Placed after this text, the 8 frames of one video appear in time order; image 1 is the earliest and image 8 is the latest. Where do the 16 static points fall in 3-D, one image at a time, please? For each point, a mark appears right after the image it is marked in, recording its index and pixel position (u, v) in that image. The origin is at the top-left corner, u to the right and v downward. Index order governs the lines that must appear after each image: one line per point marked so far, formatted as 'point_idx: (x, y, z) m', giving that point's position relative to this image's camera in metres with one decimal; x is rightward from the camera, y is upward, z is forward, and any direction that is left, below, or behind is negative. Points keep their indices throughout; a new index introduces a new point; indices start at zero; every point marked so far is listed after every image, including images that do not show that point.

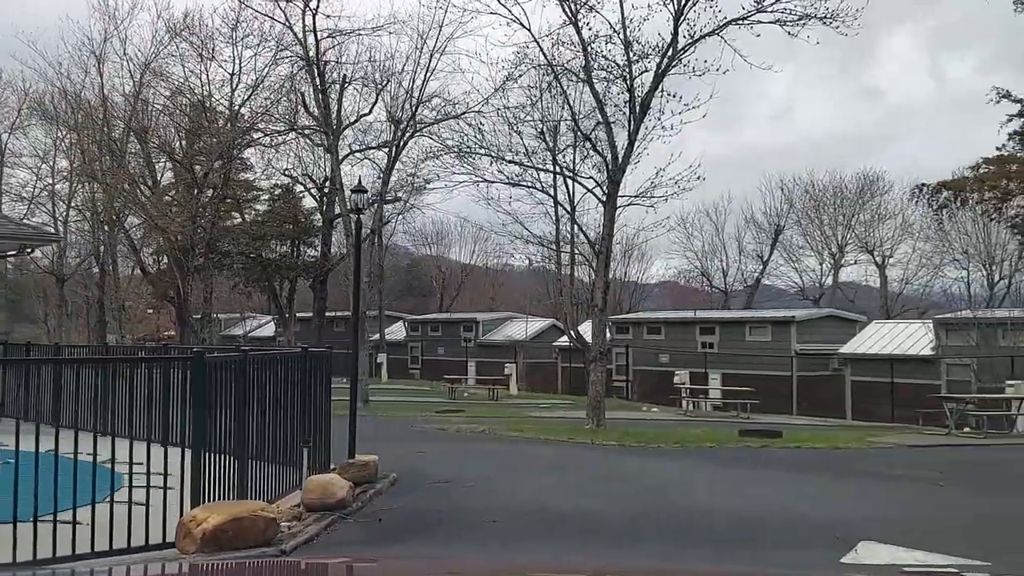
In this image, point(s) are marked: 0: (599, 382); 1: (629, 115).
0: (+1.5, -1.6, +17.1) m
1: (+2.0, +3.0, +17.0) m
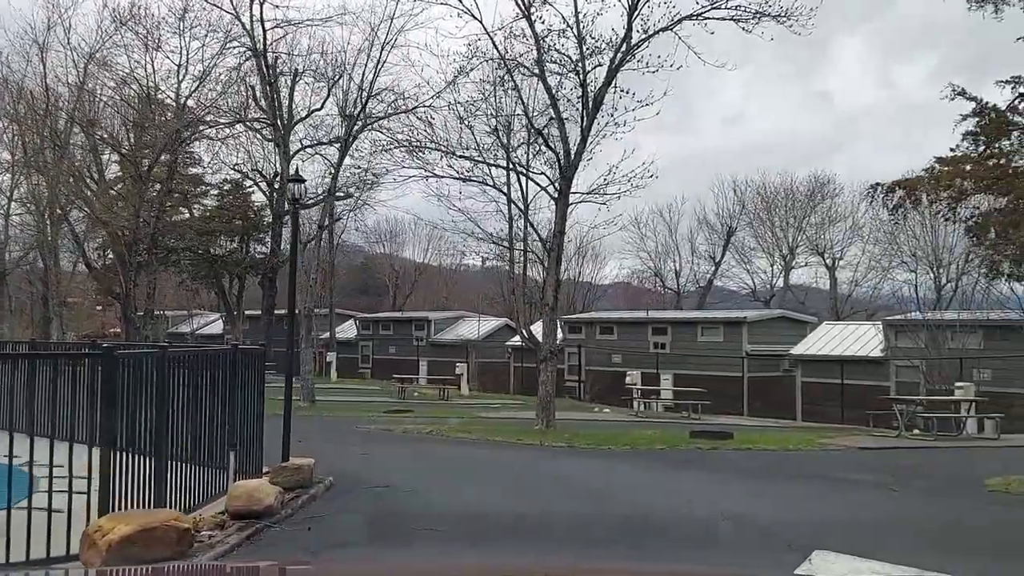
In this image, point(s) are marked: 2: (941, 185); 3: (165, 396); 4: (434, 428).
0: (+0.6, -1.6, +16.7) m
1: (+1.2, +3.0, +16.7) m
2: (+5.0, +1.2, +11.4) m
3: (-2.5, -0.8, +7.1) m
4: (-1.4, -2.4, +17.1) m
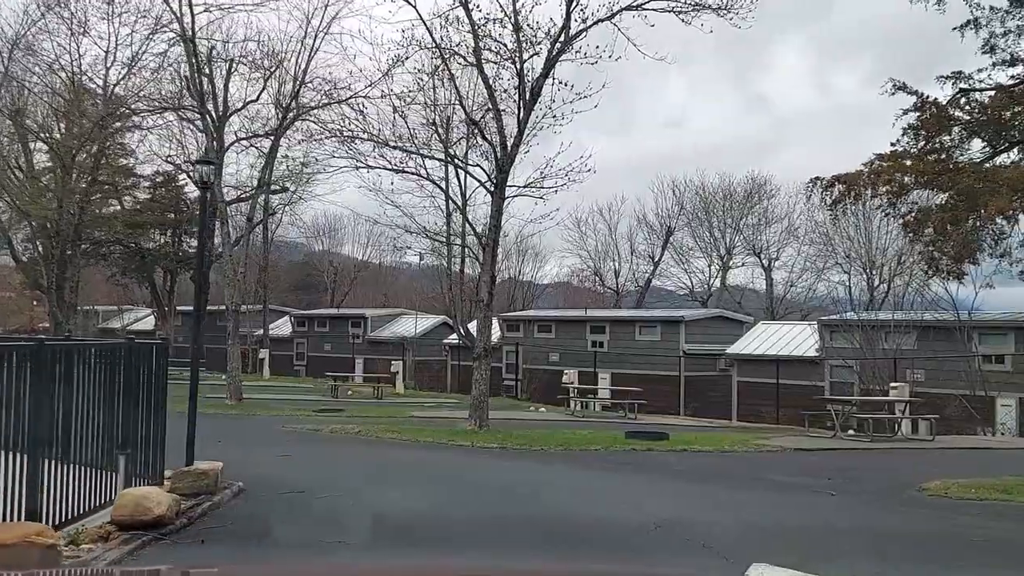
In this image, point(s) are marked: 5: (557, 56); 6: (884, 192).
0: (-0.5, -1.5, +16.3) m
1: (+0.1, +3.1, +16.3) m
2: (+4.2, +1.2, +11.2) m
3: (-3.0, -0.7, +6.5) m
4: (-2.6, -2.3, +16.5) m
5: (+0.7, +3.7, +15.5) m
6: (+4.3, +1.1, +11.4) m
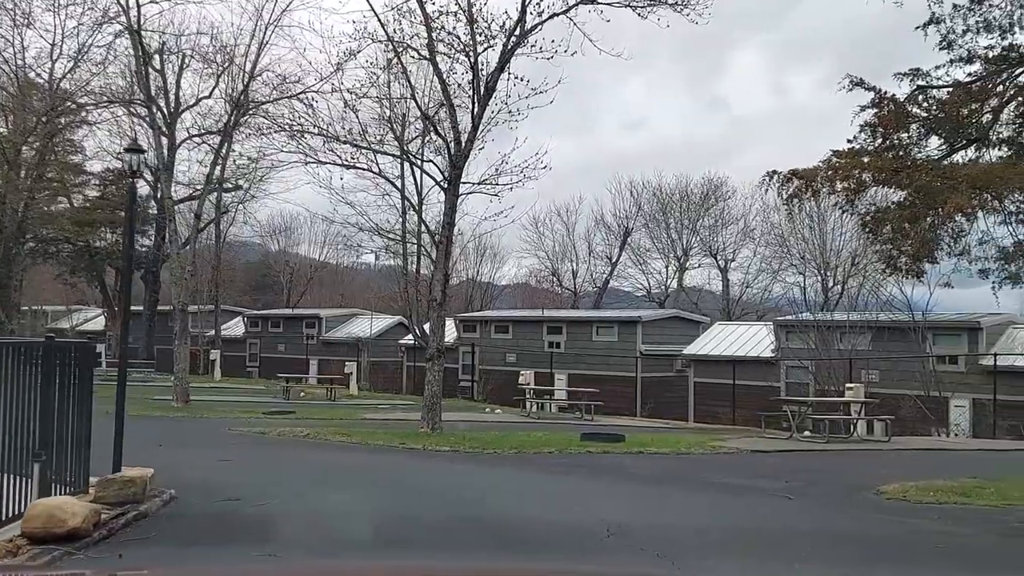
0: (-1.2, -1.5, +15.9) m
1: (-0.6, +3.1, +15.9) m
2: (+3.7, +1.3, +11.1) m
3: (-3.4, -0.7, +6.0) m
4: (-3.3, -2.3, +16.0) m
5: (0.0, +3.7, +15.2) m
6: (+3.8, +1.2, +11.3) m
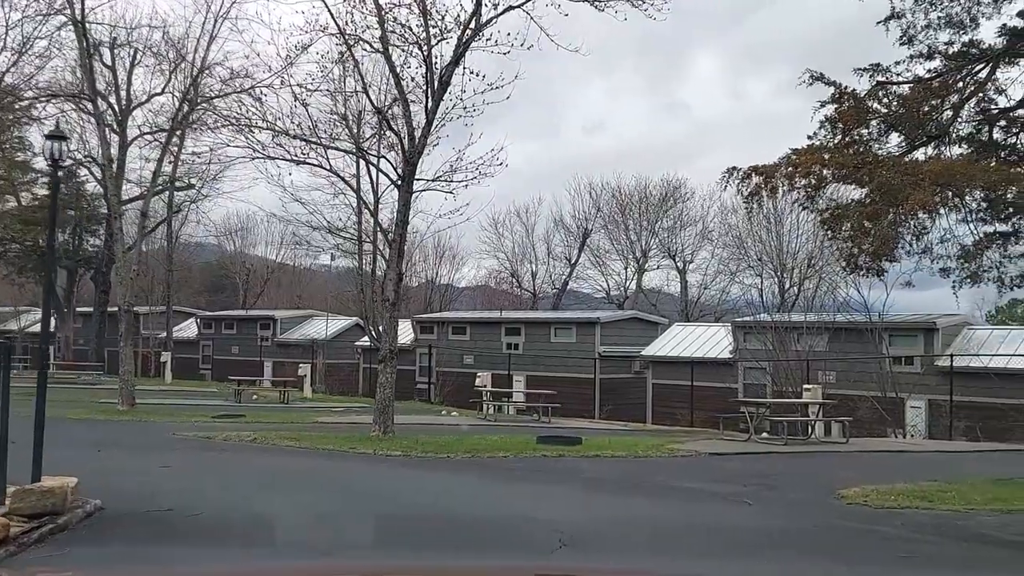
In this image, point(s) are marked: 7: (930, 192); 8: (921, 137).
0: (-1.9, -1.5, +15.5) m
1: (-1.3, +3.1, +15.5) m
2: (+3.2, +1.3, +10.9) m
3: (-3.7, -0.6, +5.5) m
4: (-4.0, -2.3, +15.5) m
5: (-0.7, +3.7, +14.8) m
6: (+3.3, +1.2, +11.1) m
7: (+4.2, +1.0, +9.8) m
8: (+4.7, +1.8, +11.4) m
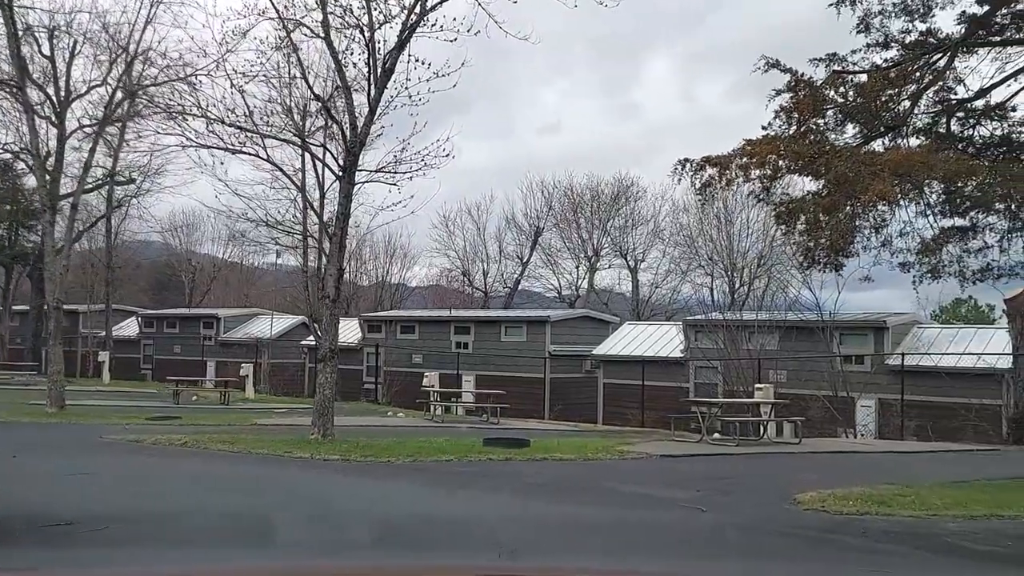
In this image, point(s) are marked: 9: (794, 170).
0: (-2.8, -1.5, +14.8) m
1: (-2.1, +3.2, +14.9) m
2: (+2.6, +1.3, +10.5) m
3: (-4.0, -0.6, +4.8) m
4: (-4.9, -2.2, +14.7) m
5: (-1.4, +3.7, +14.2) m
6: (+2.7, +1.2, +10.7) m
7: (+3.6, +1.0, +9.4) m
8: (+4.1, +1.8, +11.0) m
9: (+3.0, +1.2, +10.4) m
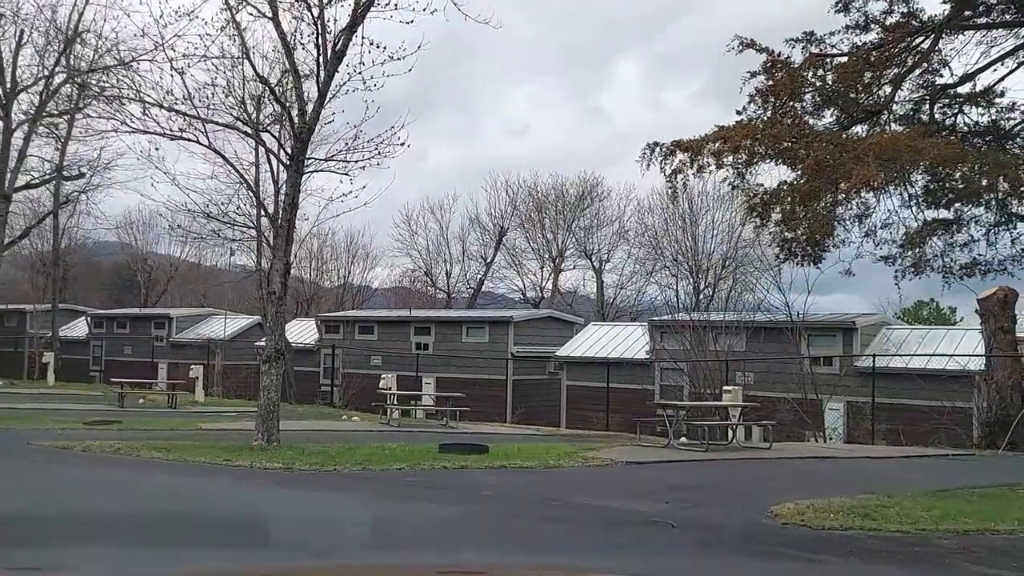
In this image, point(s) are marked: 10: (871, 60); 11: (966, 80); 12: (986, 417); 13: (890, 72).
0: (-3.3, -1.4, +13.9) m
1: (-2.7, +3.2, +14.0) m
2: (+2.1, +1.4, +9.7) m
3: (-4.3, -0.5, +3.8) m
4: (-5.5, -2.2, +13.7) m
5: (-2.0, +3.8, +13.4) m
6: (+2.2, +1.3, +9.9) m
7: (+3.2, +1.1, +8.7) m
8: (+3.6, +1.8, +10.3) m
9: (+2.5, +1.3, +9.6) m
10: (+3.7, +2.4, +10.2) m
11: (+5.2, +2.4, +11.2) m
12: (+8.6, -2.3, +17.9) m
13: (+4.1, +2.3, +10.6) m
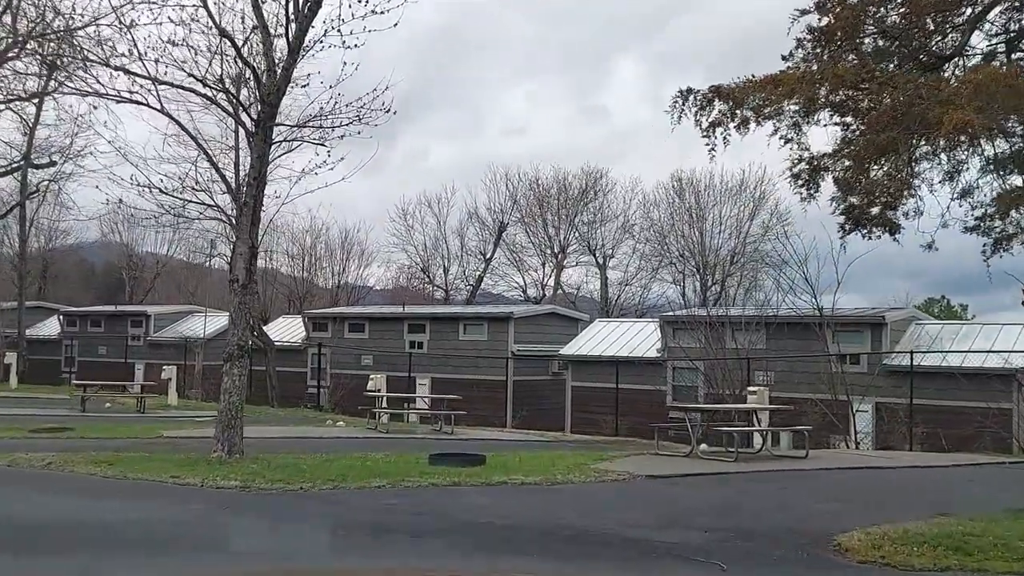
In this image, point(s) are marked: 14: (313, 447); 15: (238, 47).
0: (-3.3, -1.2, +12.1) m
1: (-2.7, +3.4, +12.2) m
2: (+2.1, +1.5, +7.9) m
3: (-4.3, -0.3, +2.0) m
4: (-5.5, -2.0, +11.9) m
5: (-2.0, +3.9, +11.5) m
6: (+2.2, +1.4, +8.1) m
7: (+3.2, +1.2, +6.9) m
8: (+3.6, +2.0, +8.5) m
9: (+2.5, +1.4, +7.8) m
10: (+3.7, +2.5, +8.4) m
11: (+5.2, +2.6, +9.4) m
12: (+8.6, -2.2, +16.0) m
13: (+4.1, +2.5, +8.8) m
14: (-2.7, -2.2, +13.9) m
15: (-3.5, +3.0, +12.5) m
